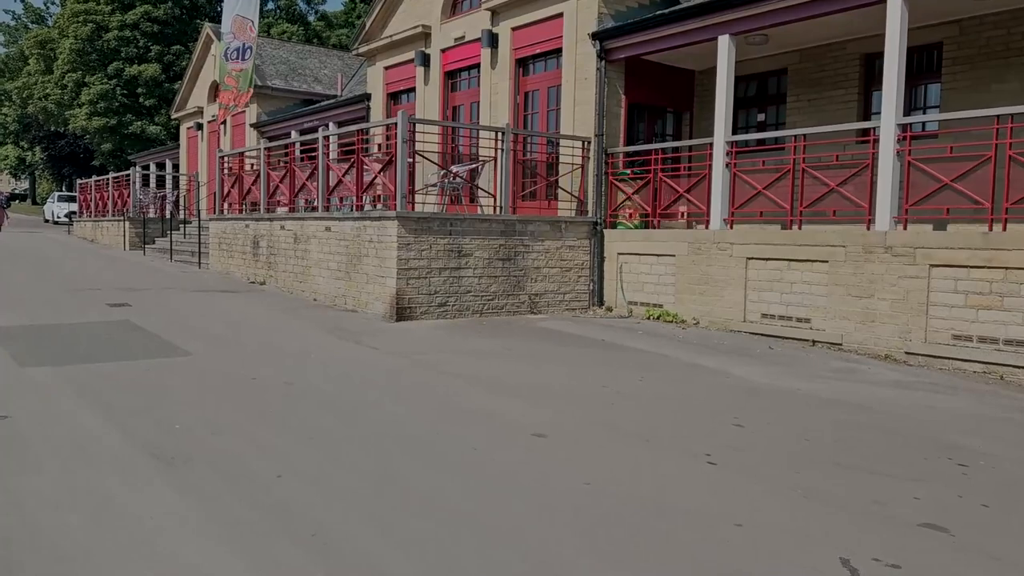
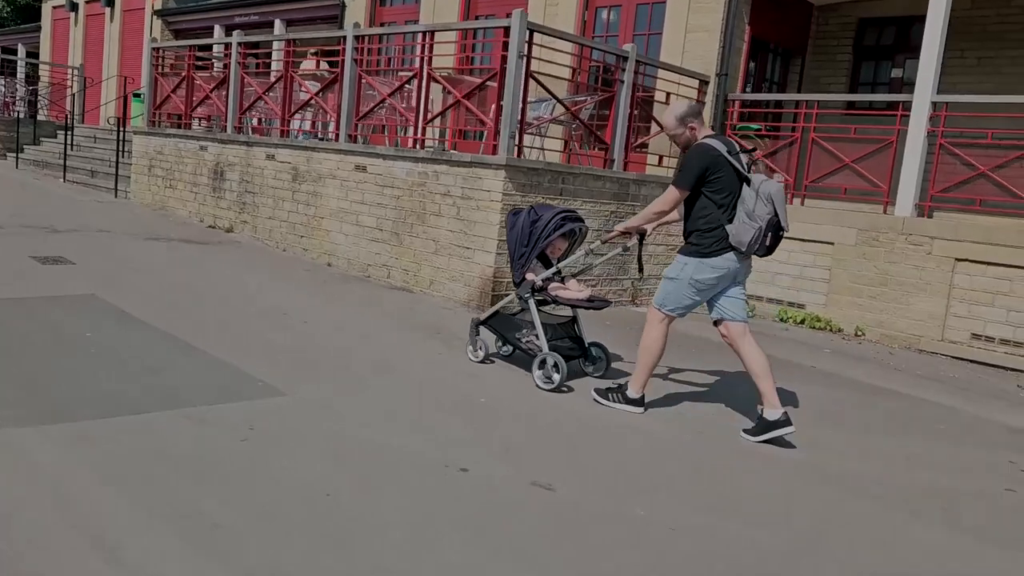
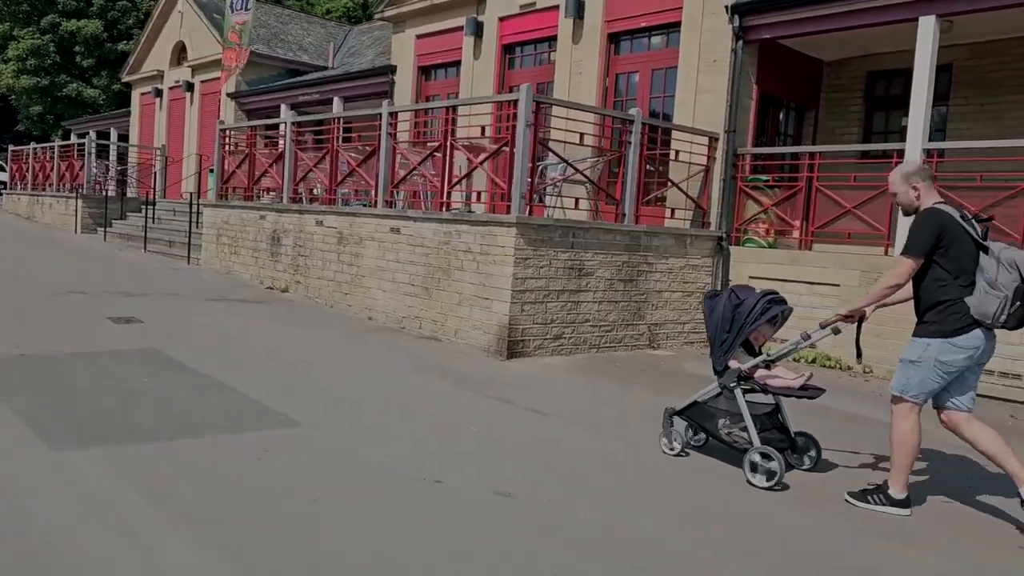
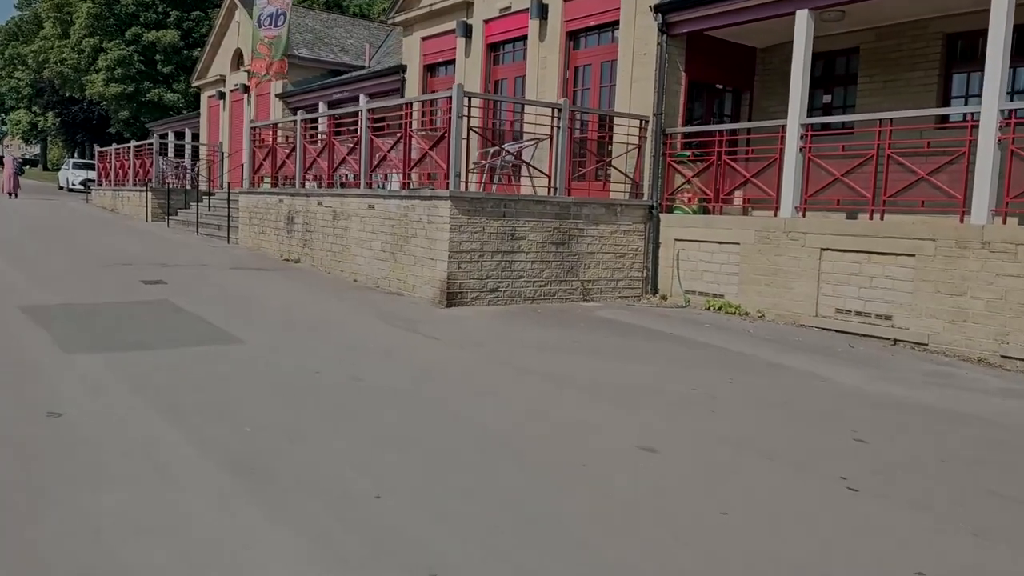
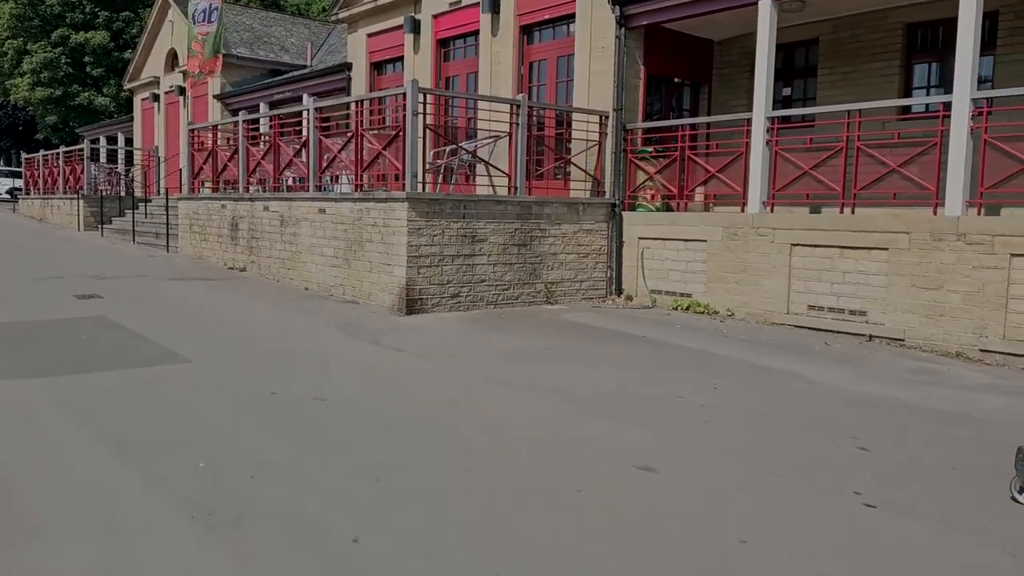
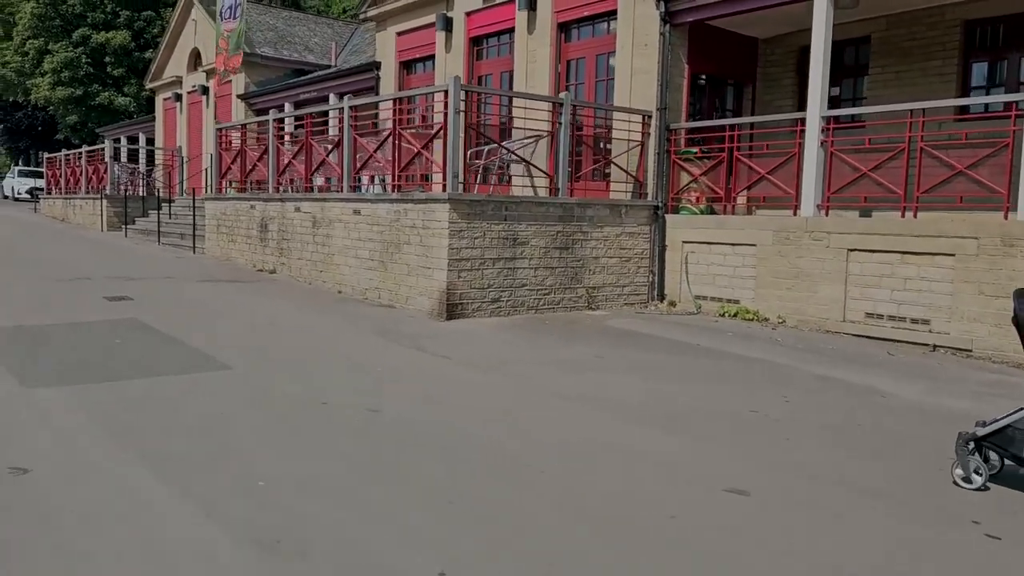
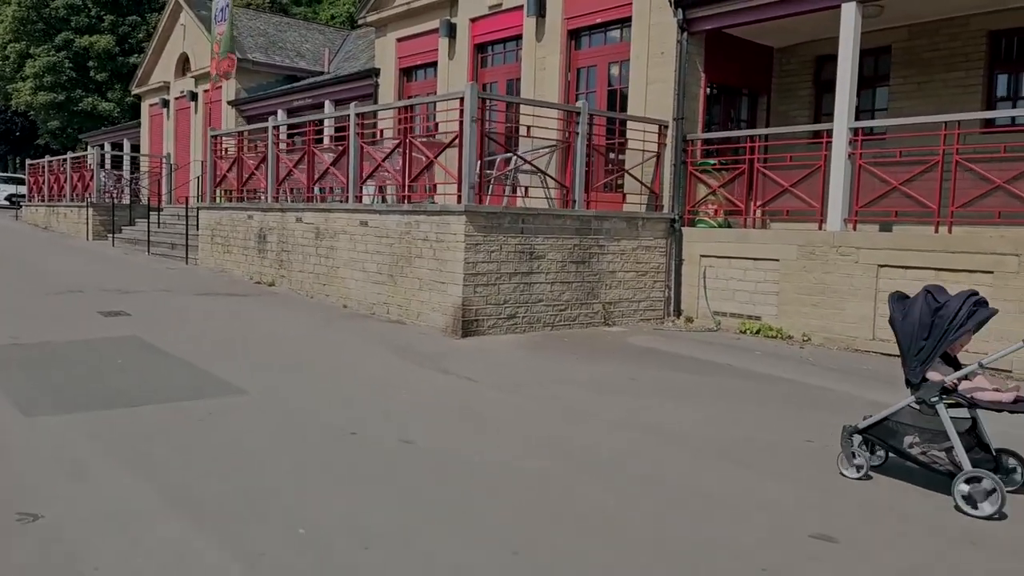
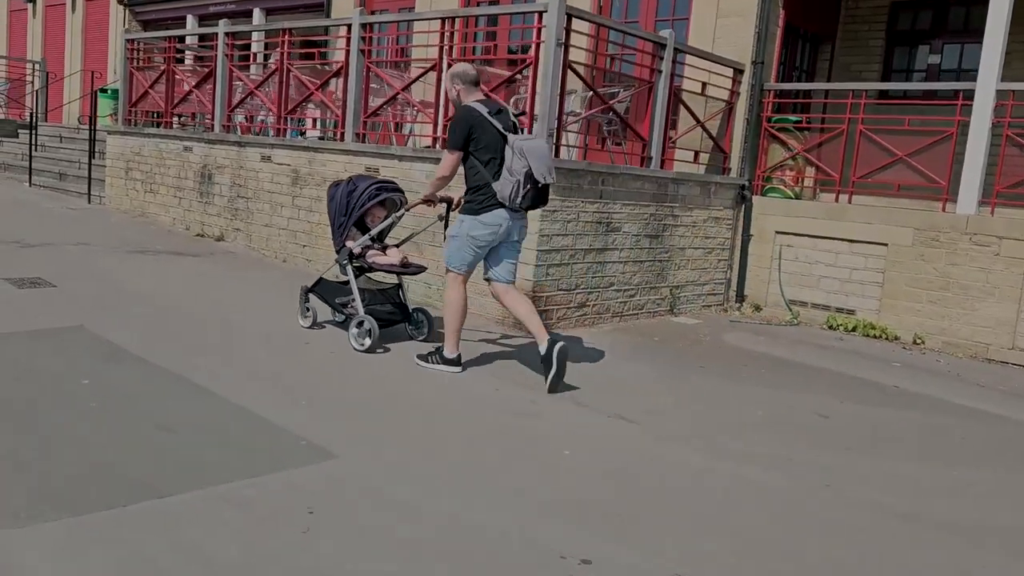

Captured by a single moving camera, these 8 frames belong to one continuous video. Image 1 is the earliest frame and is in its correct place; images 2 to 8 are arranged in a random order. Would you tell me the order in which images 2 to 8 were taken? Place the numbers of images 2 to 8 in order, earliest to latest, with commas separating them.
4, 5, 6, 7, 3, 2, 8
